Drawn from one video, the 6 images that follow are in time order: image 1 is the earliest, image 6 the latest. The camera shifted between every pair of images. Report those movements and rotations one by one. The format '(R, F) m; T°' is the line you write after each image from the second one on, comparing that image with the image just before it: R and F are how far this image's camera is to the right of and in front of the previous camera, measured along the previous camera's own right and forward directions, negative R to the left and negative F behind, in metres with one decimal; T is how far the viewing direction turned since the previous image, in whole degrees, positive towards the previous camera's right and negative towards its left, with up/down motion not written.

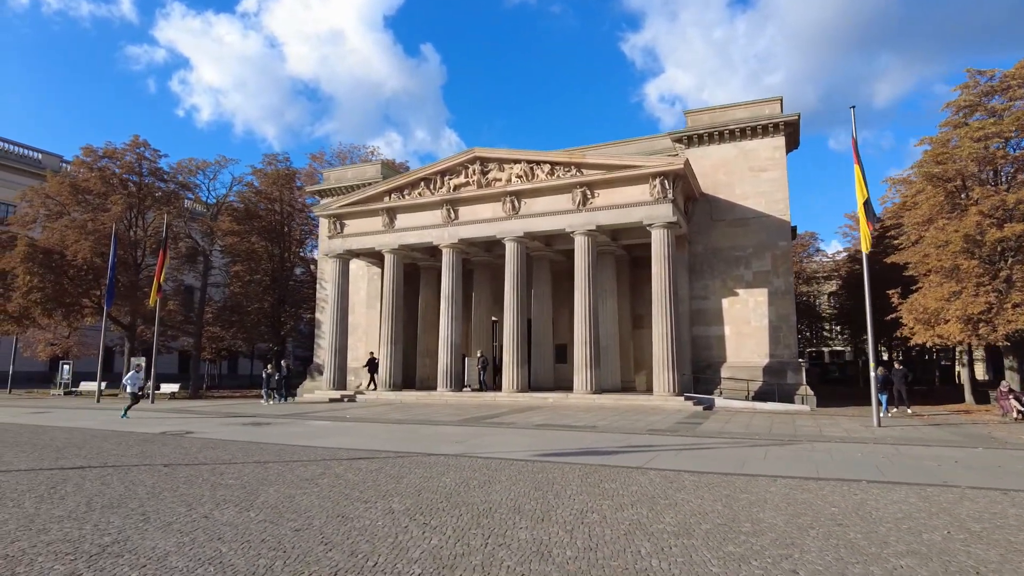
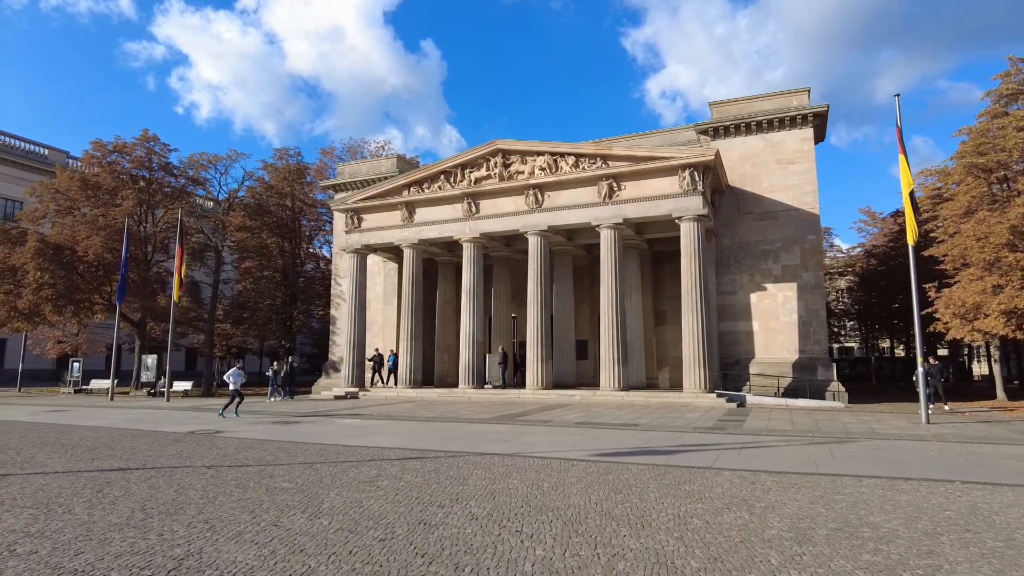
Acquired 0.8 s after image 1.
(-1.1, +0.6) m; 0°
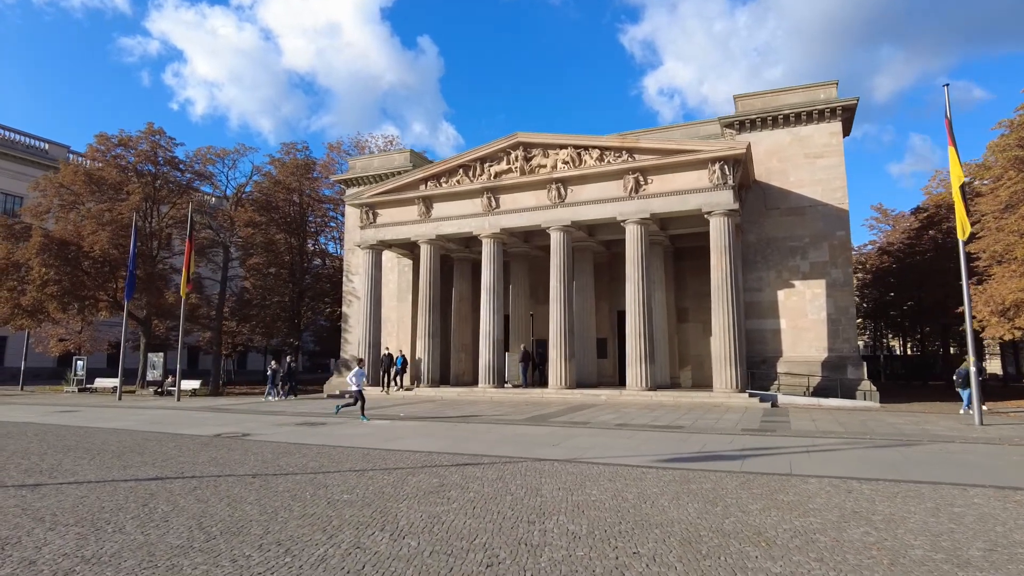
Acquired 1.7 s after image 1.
(-1.2, +0.7) m; 0°
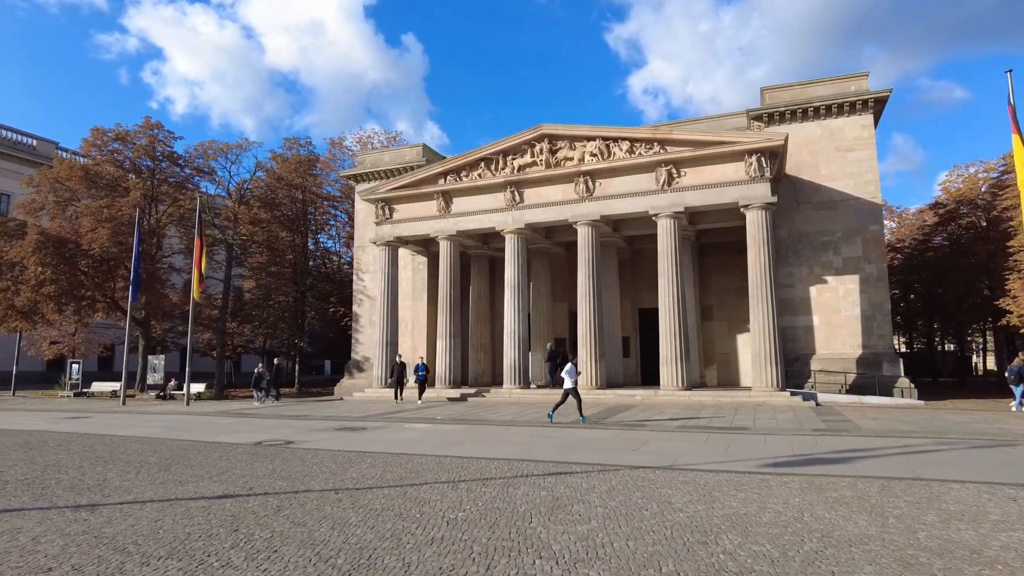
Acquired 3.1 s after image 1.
(-1.8, +1.0) m; +2°
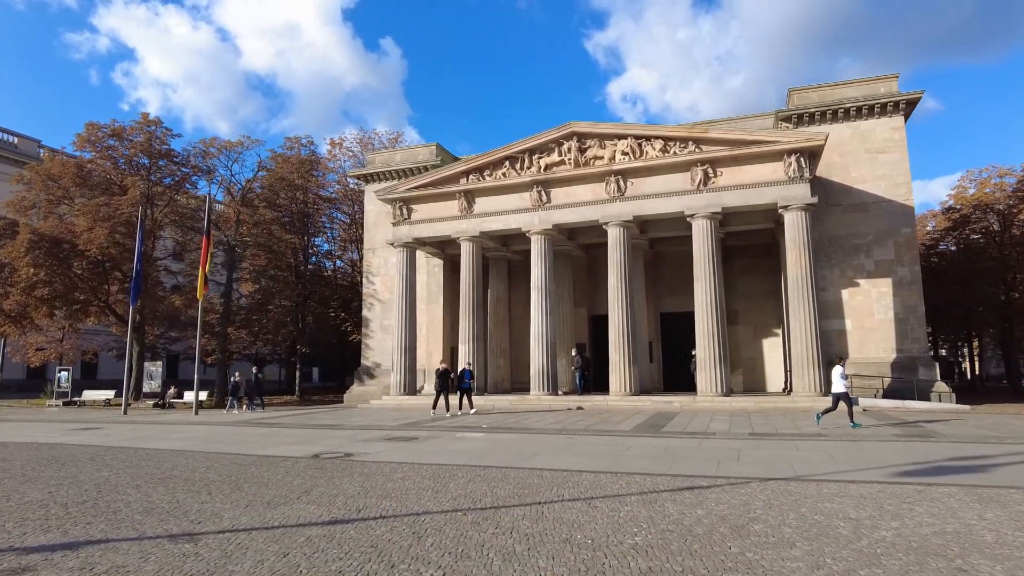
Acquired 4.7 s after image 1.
(-2.2, +1.0) m; +2°
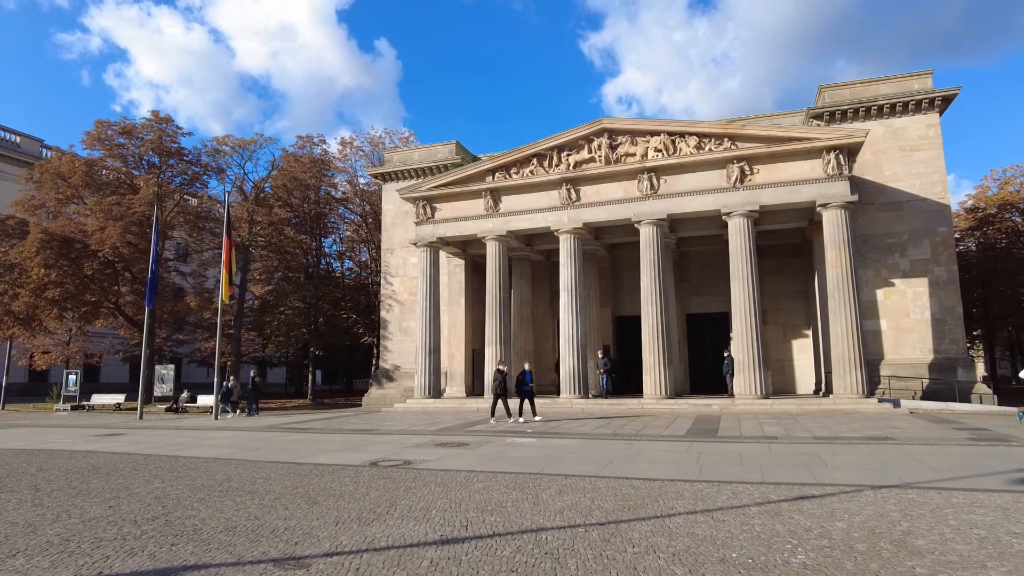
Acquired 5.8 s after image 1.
(-1.5, +0.7) m; +1°
